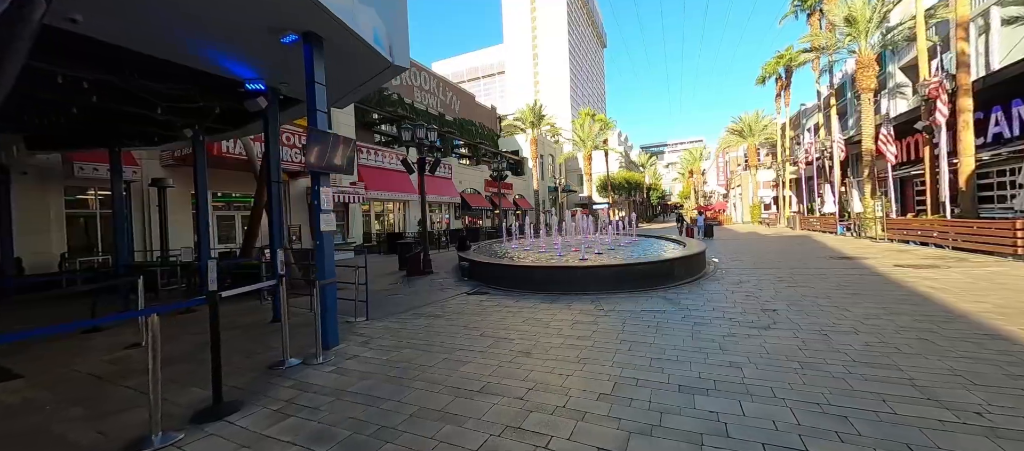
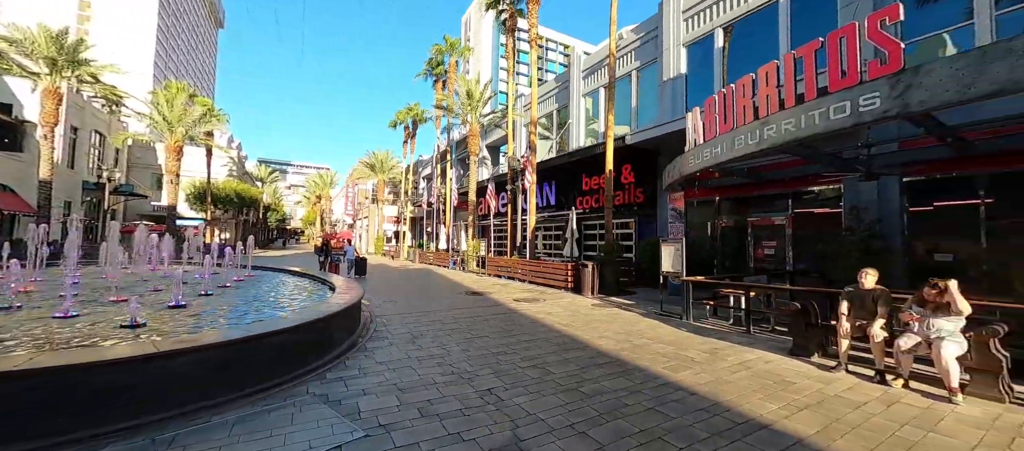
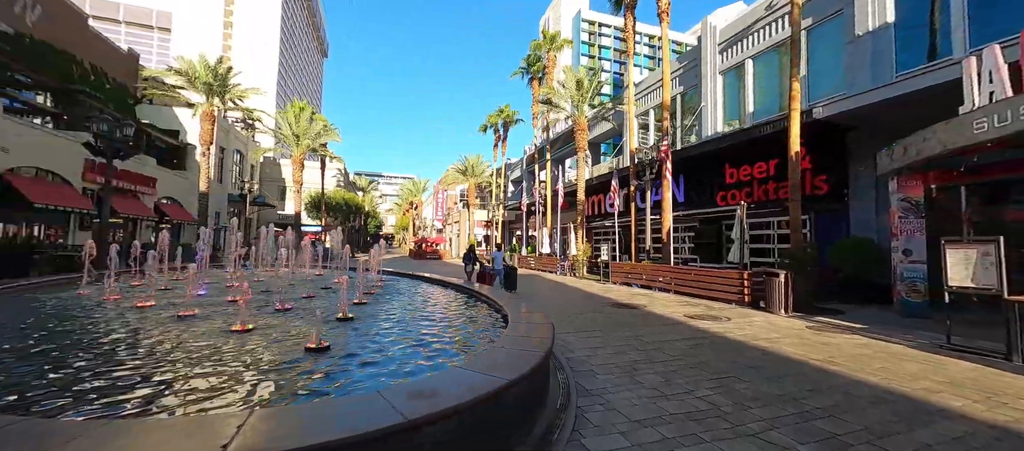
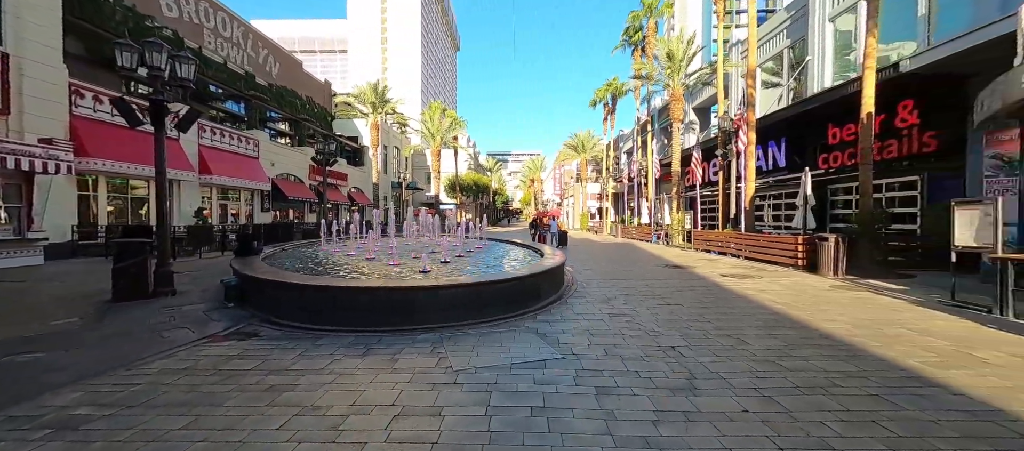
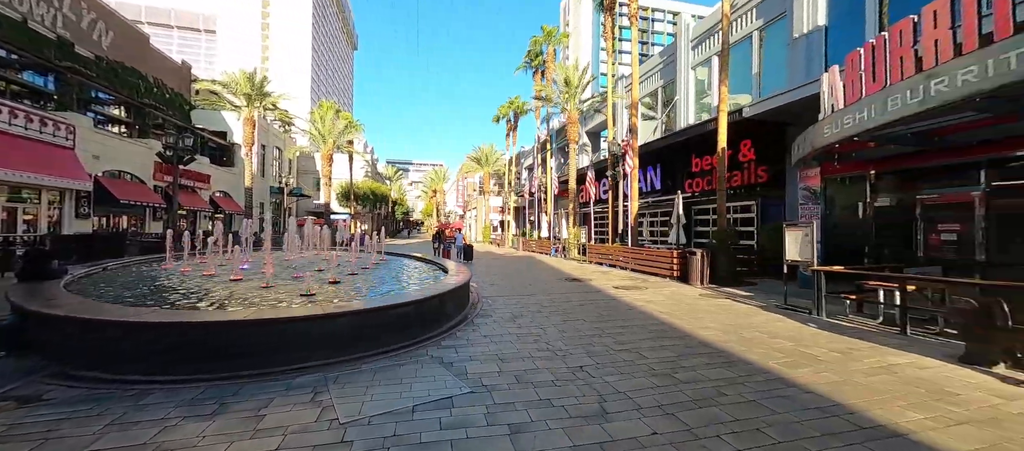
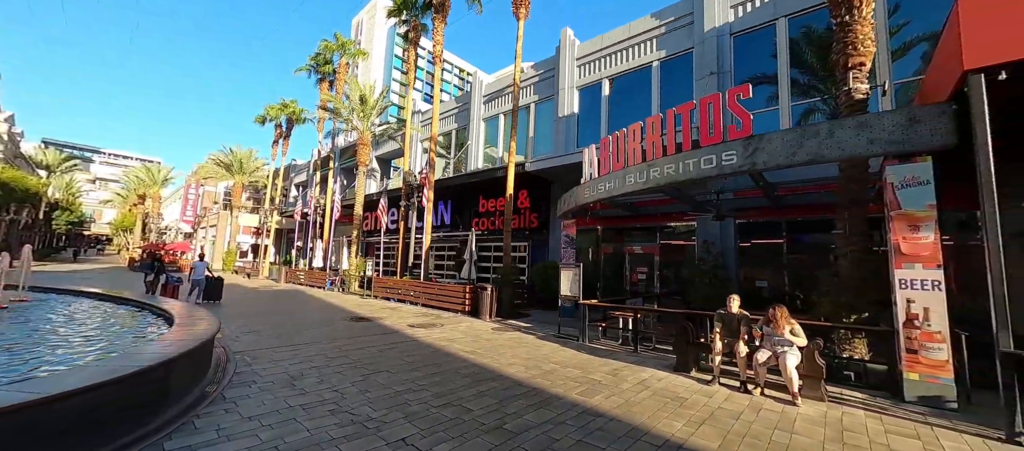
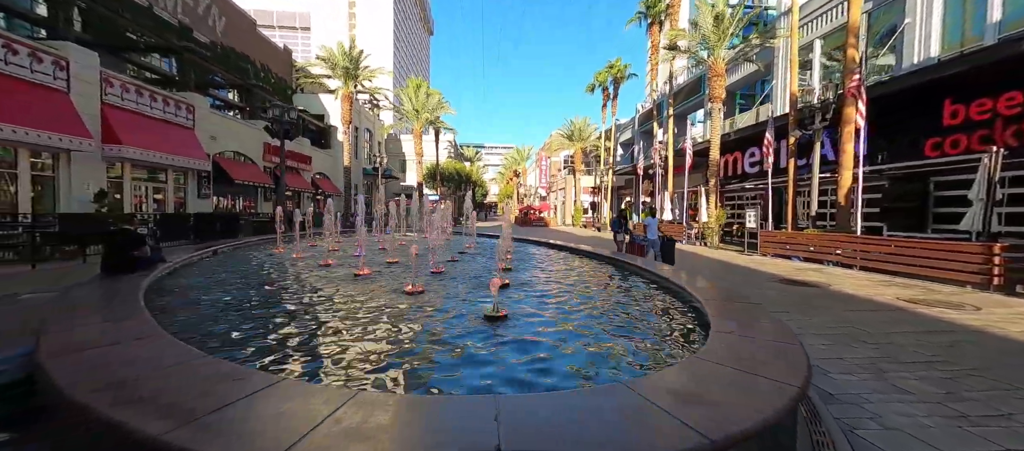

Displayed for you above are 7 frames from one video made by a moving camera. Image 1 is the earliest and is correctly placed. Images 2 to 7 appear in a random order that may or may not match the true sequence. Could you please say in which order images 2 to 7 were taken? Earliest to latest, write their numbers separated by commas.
4, 5, 2, 6, 3, 7
